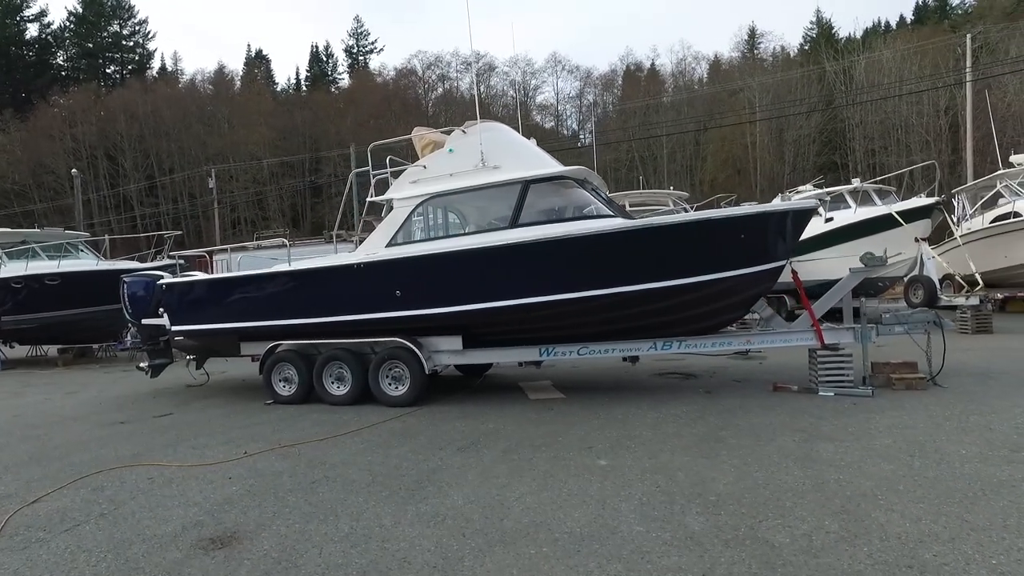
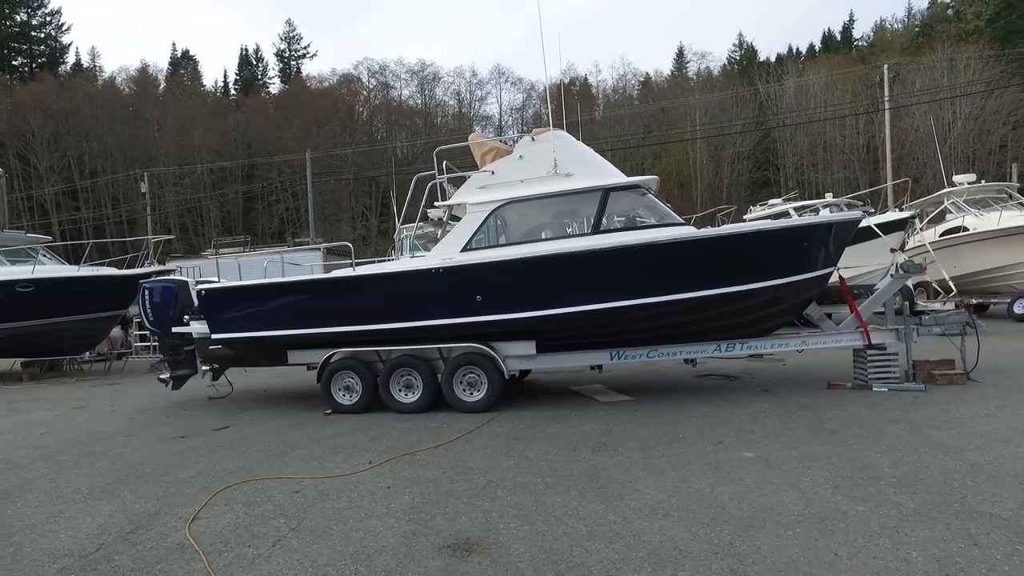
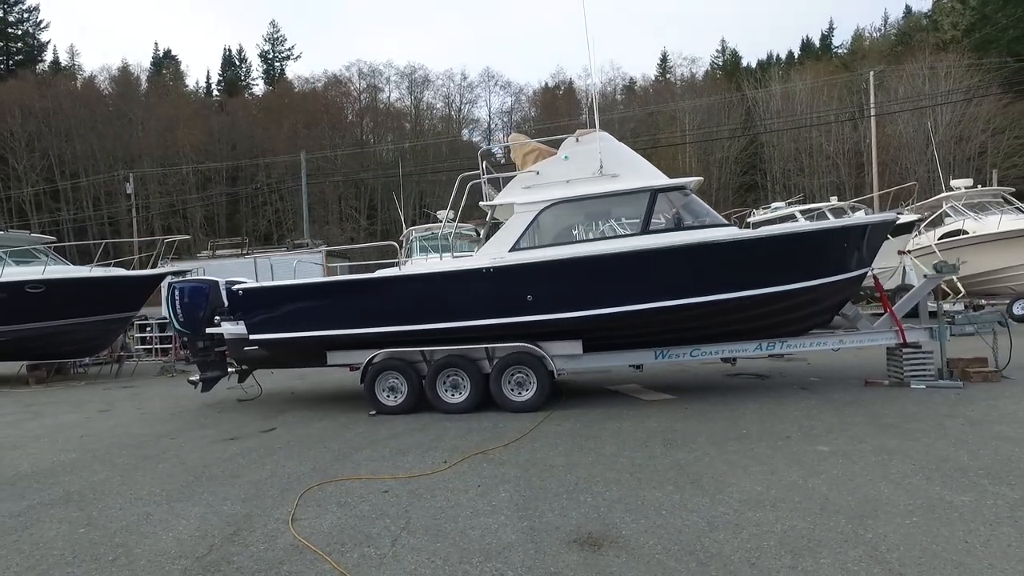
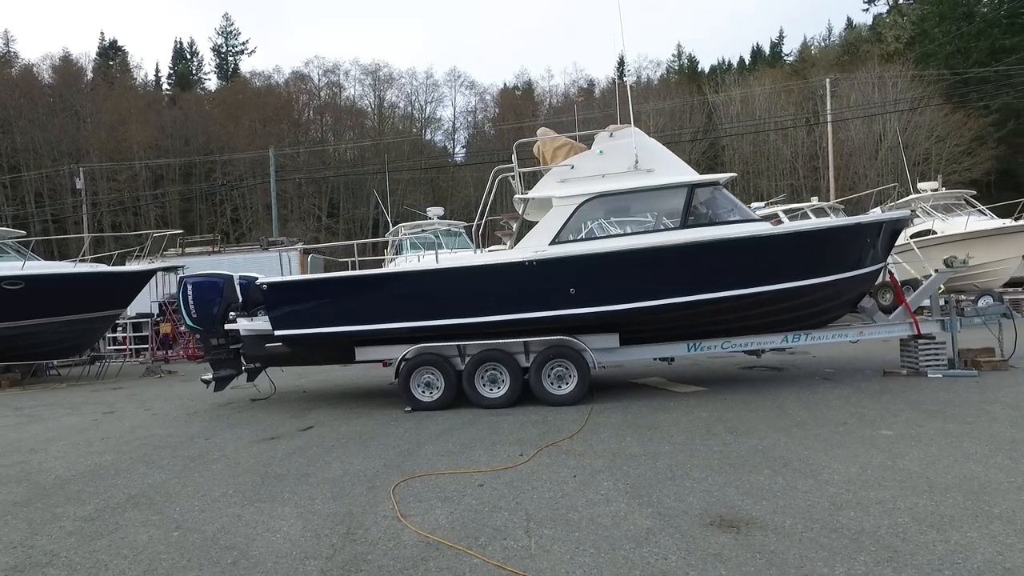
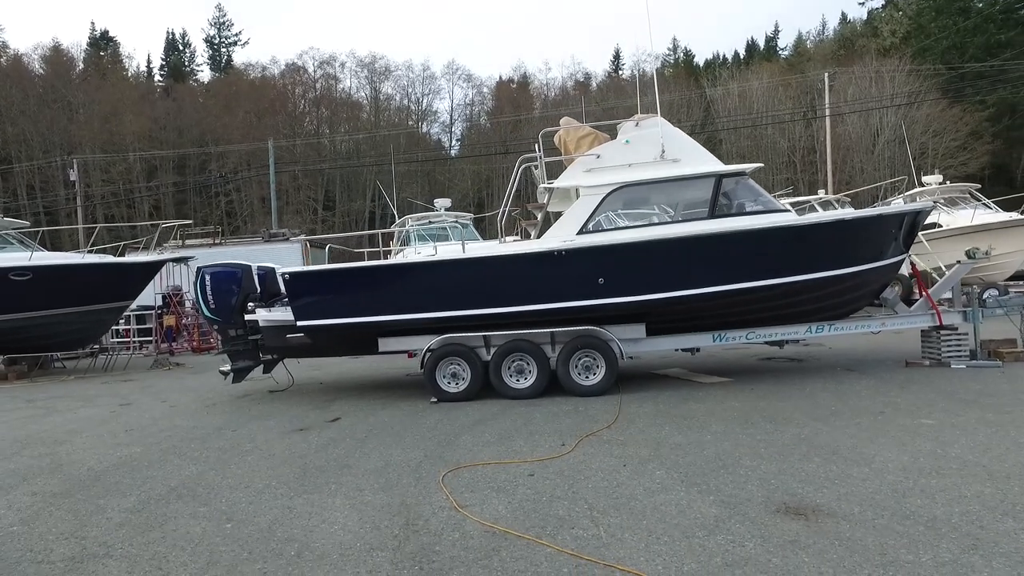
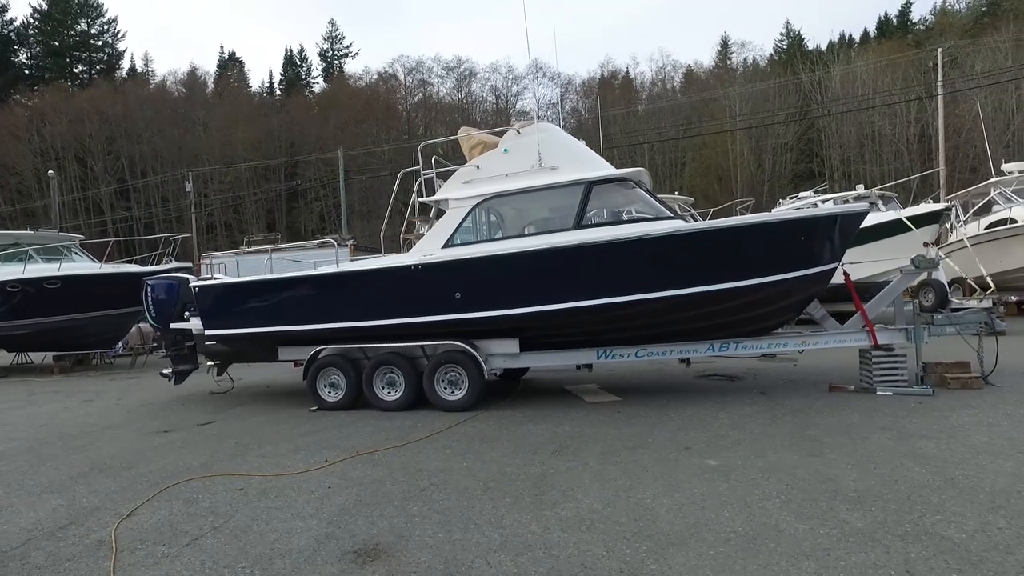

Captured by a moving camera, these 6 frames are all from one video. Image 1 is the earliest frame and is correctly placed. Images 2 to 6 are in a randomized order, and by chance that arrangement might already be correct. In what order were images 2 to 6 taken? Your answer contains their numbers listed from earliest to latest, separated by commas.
6, 2, 3, 4, 5
